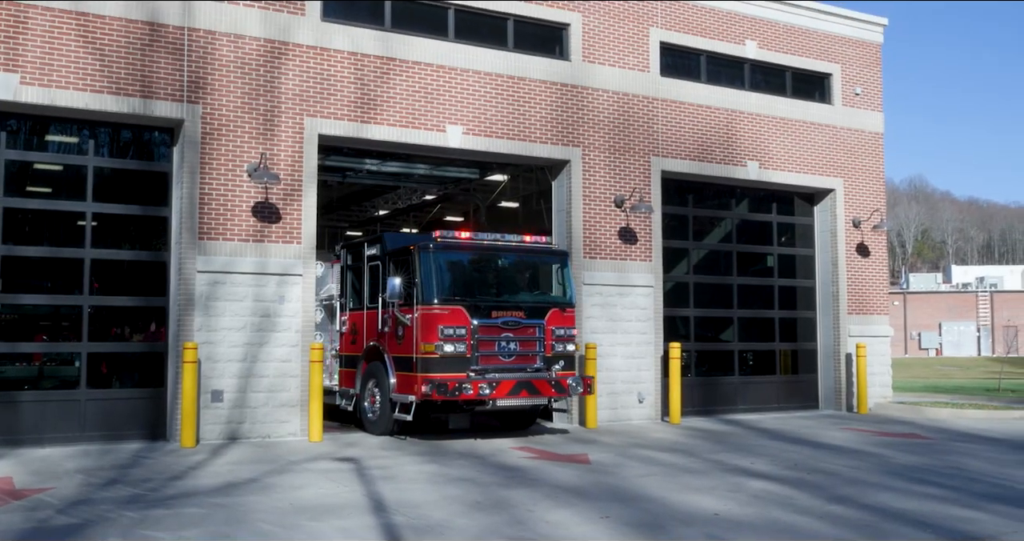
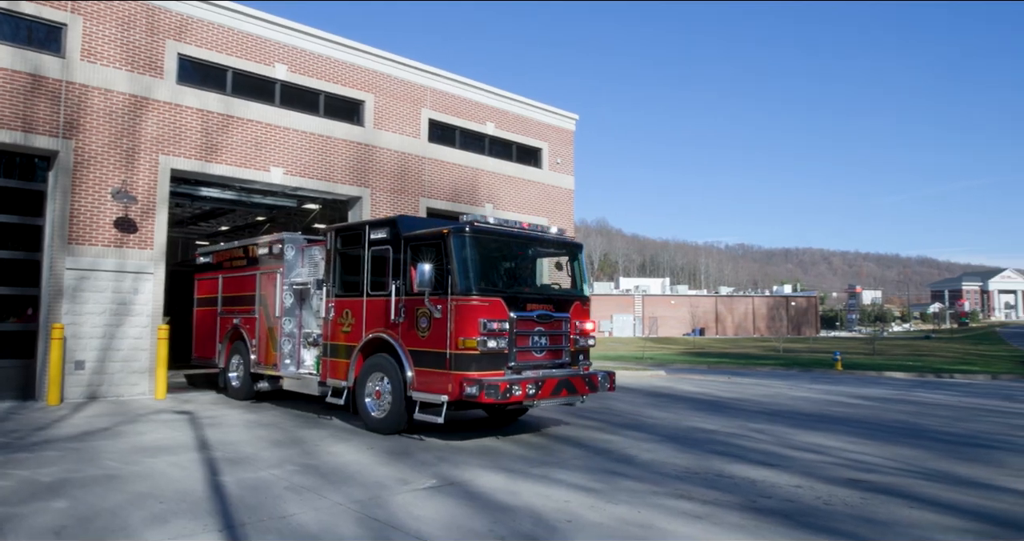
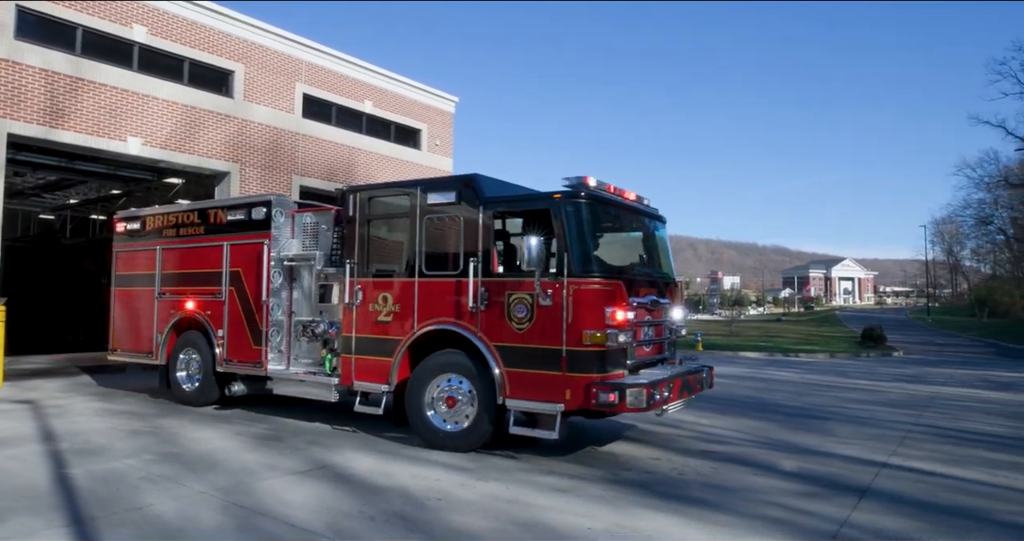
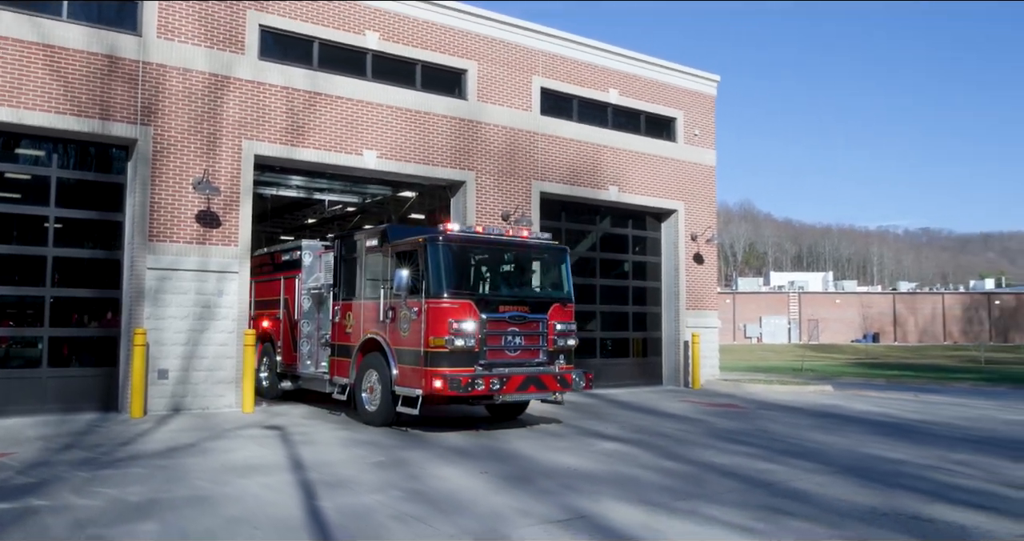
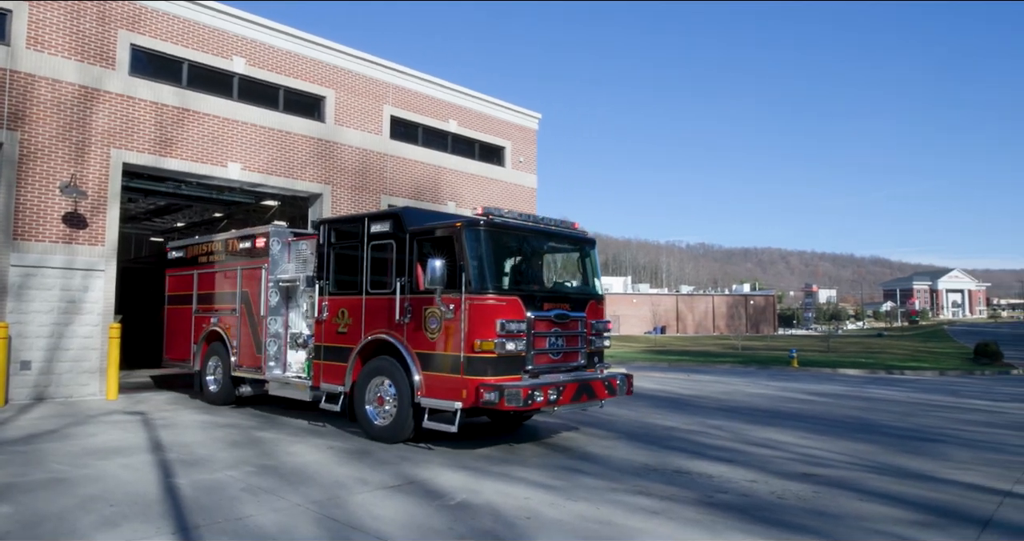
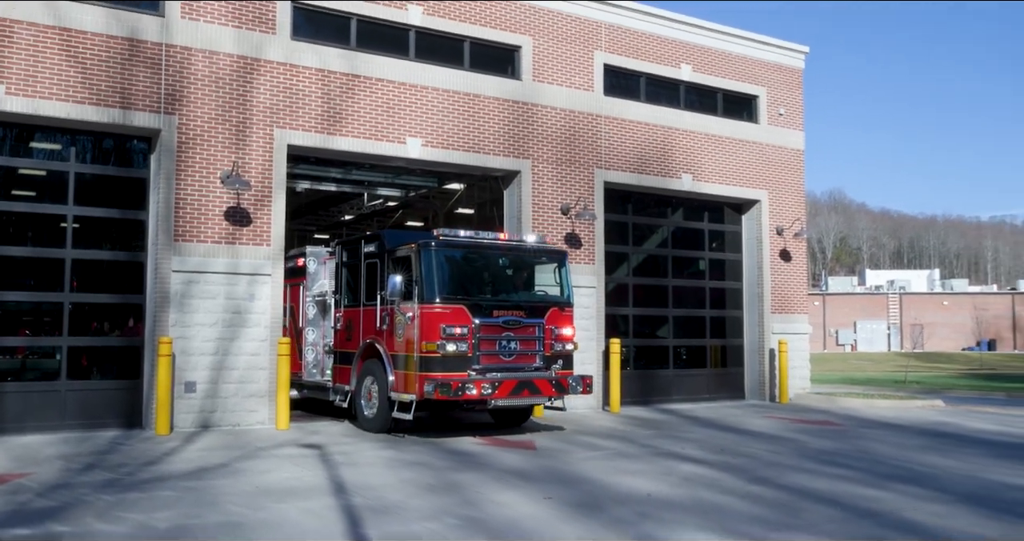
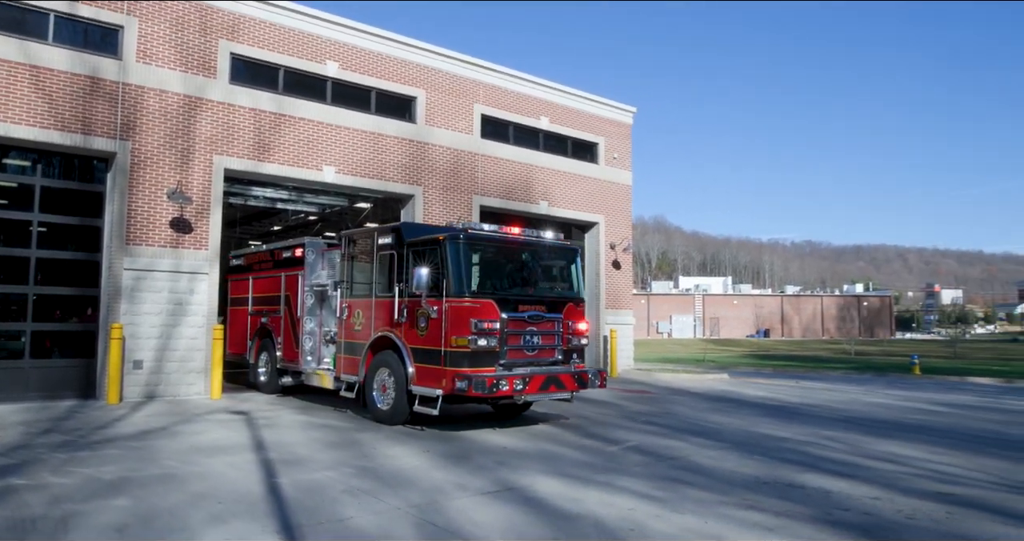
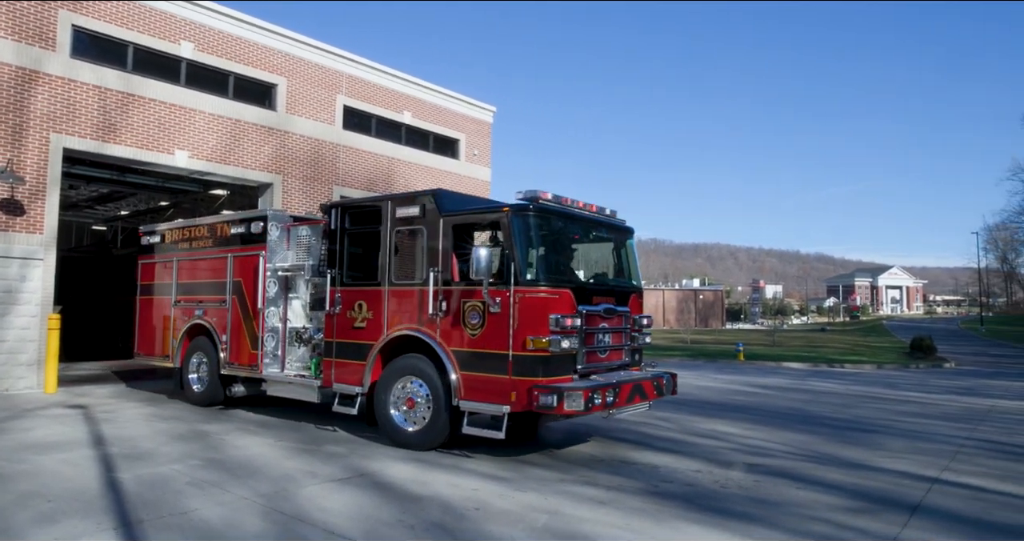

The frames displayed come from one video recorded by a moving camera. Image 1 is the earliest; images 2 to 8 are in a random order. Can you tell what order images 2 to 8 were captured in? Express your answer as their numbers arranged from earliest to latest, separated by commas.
6, 4, 7, 2, 5, 8, 3
